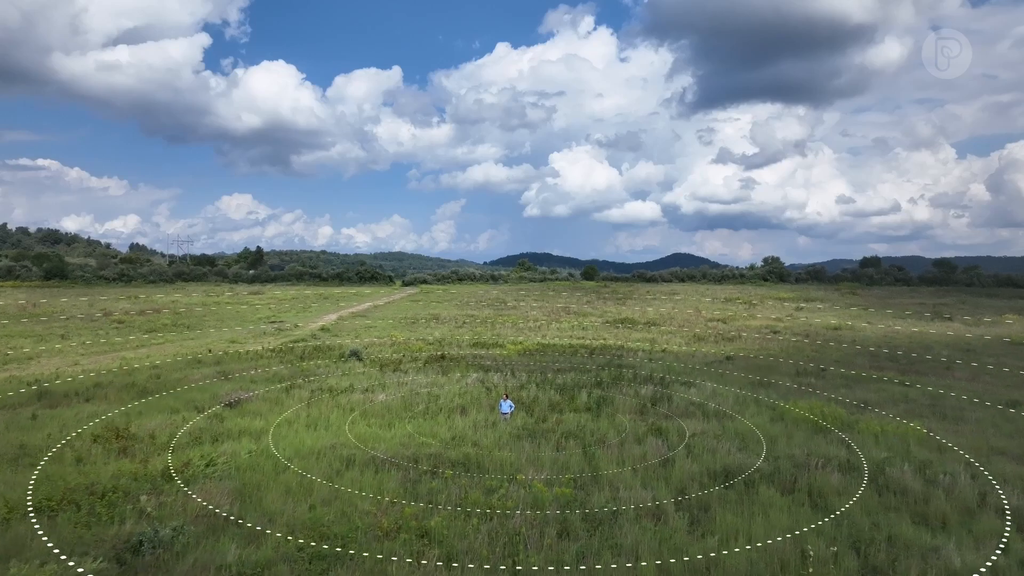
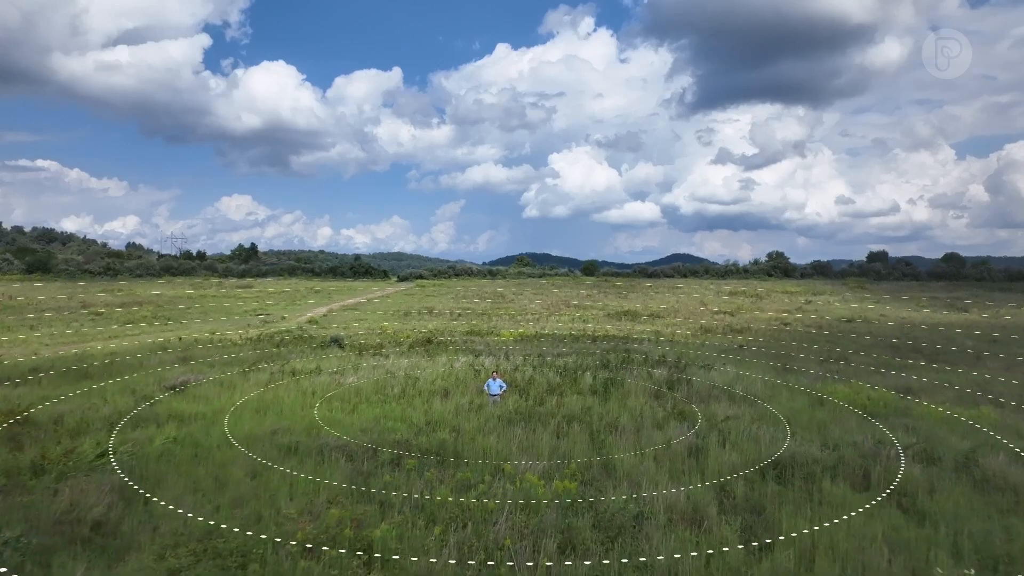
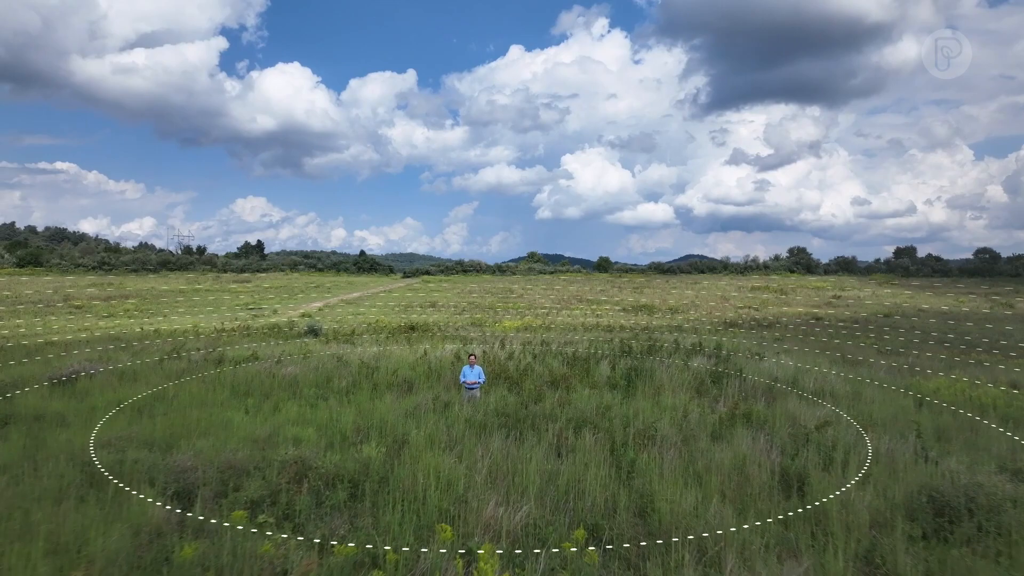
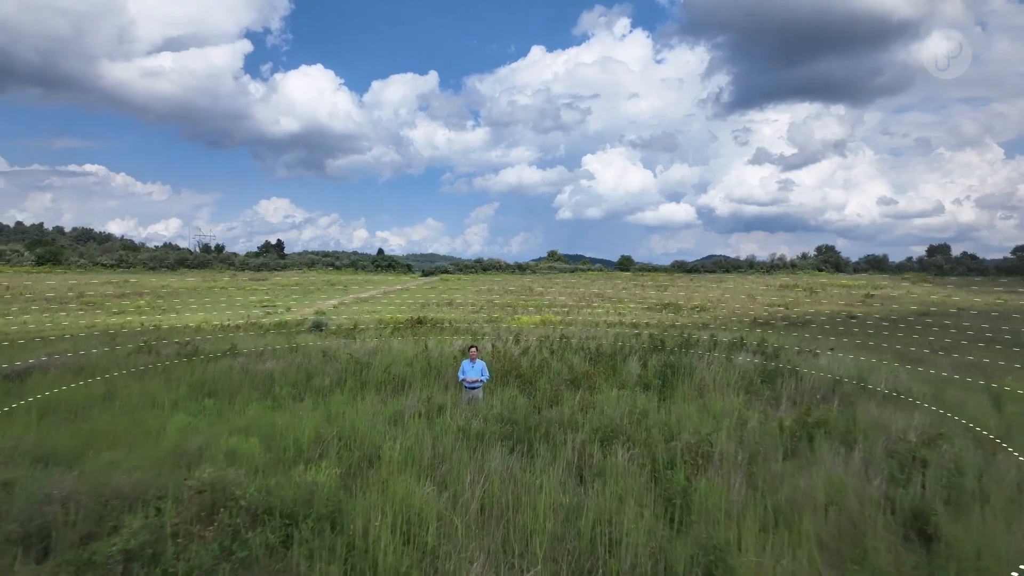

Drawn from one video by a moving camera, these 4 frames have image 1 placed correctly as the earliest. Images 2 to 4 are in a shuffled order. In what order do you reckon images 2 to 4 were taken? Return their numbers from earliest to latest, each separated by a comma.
2, 3, 4
